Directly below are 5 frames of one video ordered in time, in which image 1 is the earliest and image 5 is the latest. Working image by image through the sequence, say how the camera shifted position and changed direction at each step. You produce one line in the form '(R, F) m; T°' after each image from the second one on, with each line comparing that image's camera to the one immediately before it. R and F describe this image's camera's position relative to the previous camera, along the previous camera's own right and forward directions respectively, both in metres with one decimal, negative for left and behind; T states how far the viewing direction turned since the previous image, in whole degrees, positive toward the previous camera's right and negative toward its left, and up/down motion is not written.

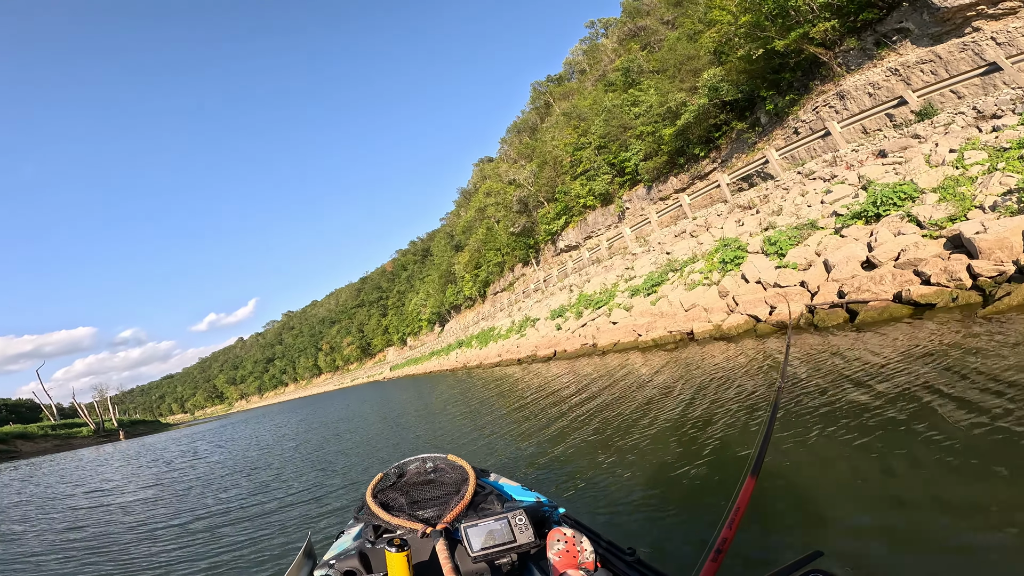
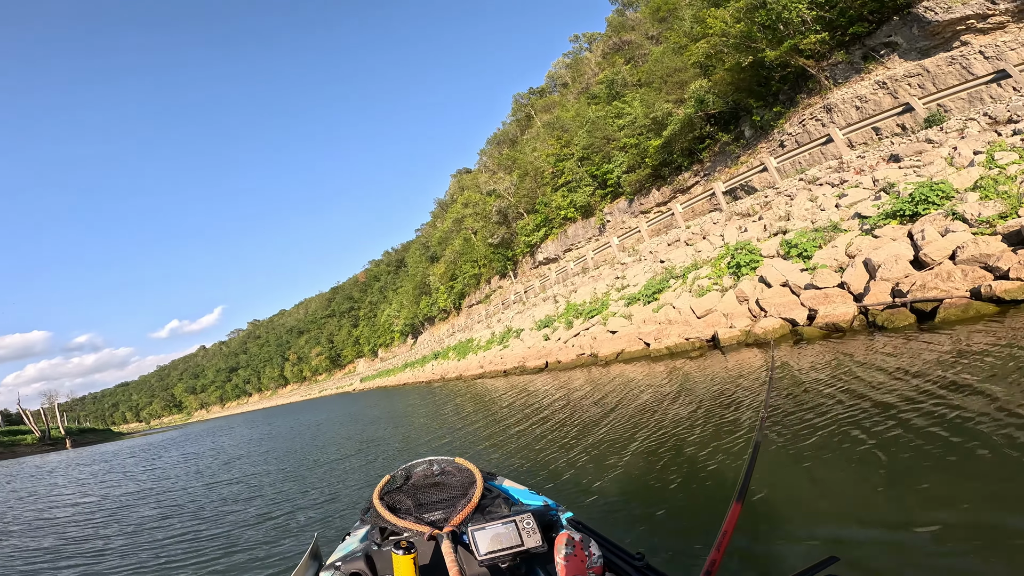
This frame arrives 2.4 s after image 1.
(-0.8, +1.1) m; +4°
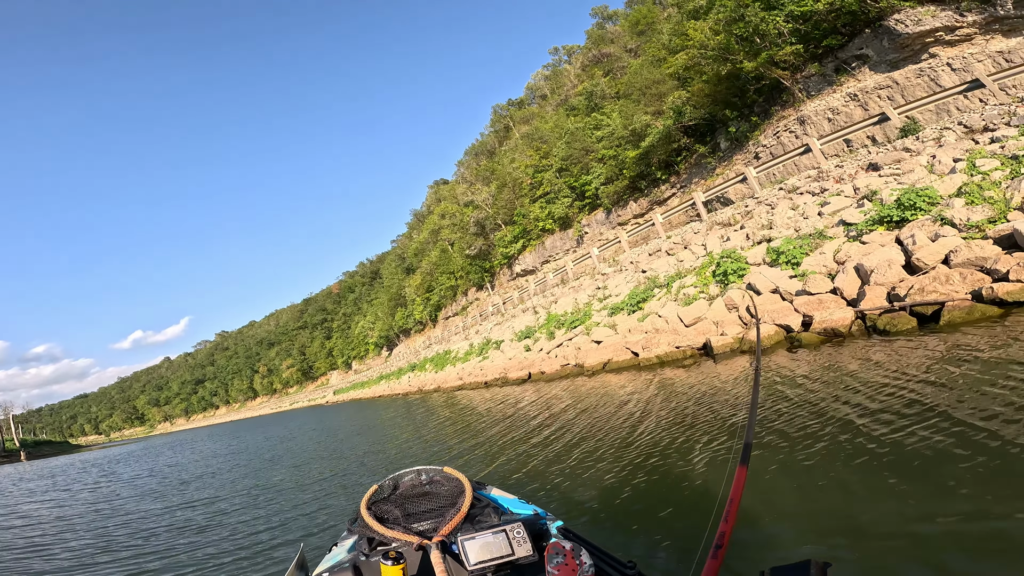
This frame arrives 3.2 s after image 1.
(-0.2, +0.4) m; +3°
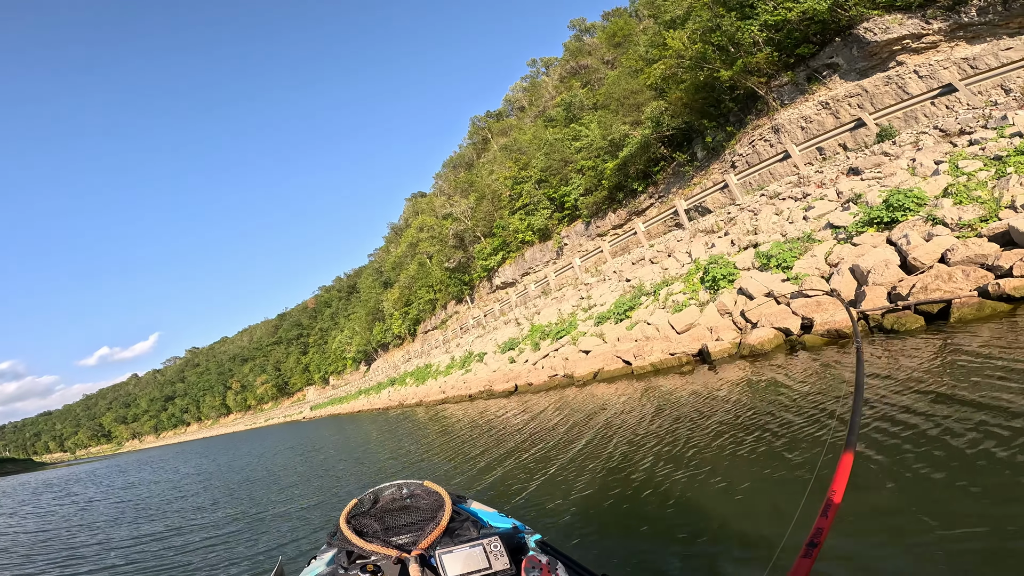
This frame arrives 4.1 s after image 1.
(-0.2, +0.4) m; +3°
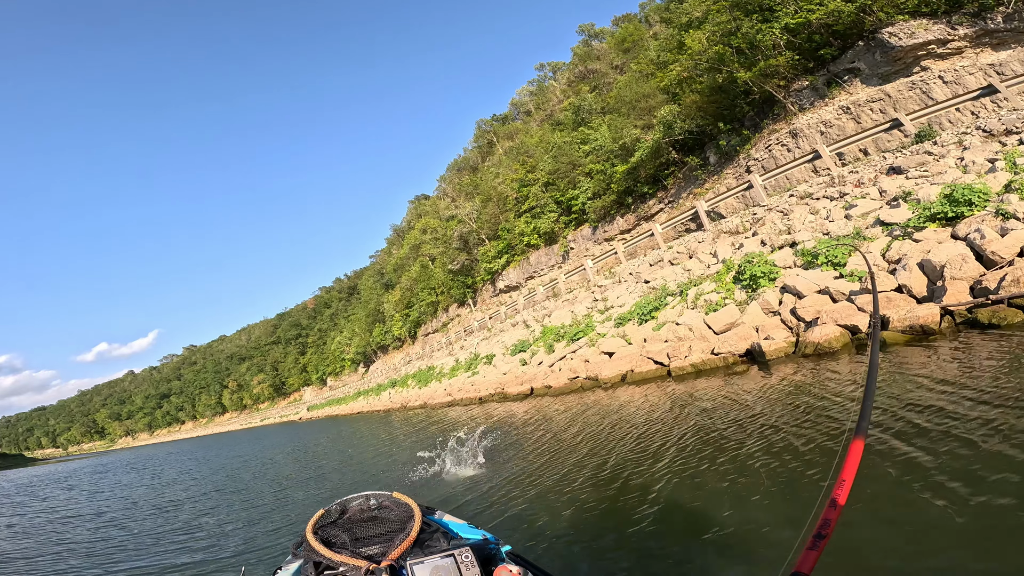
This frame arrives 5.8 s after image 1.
(-0.8, +0.5) m; 0°
